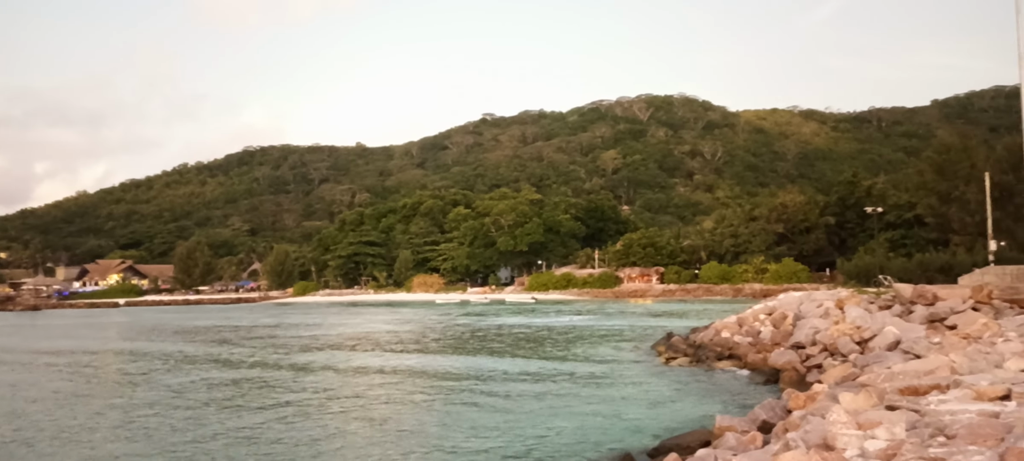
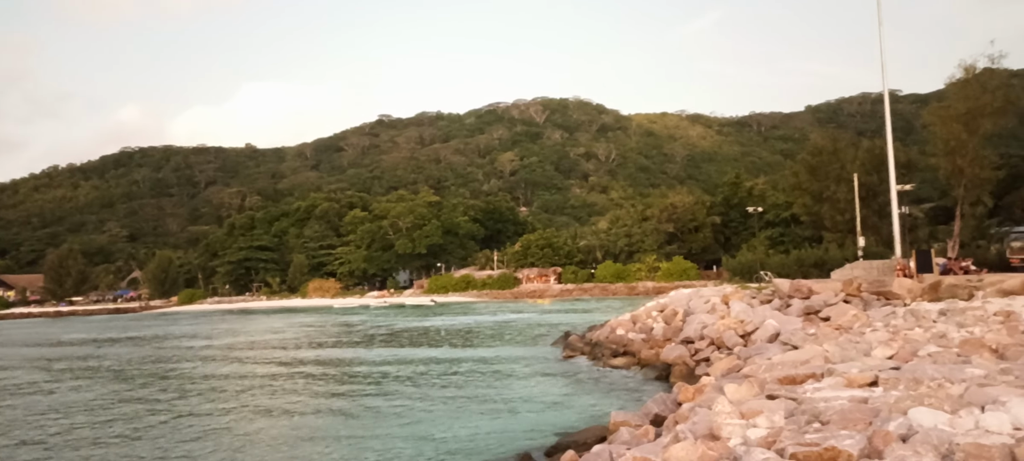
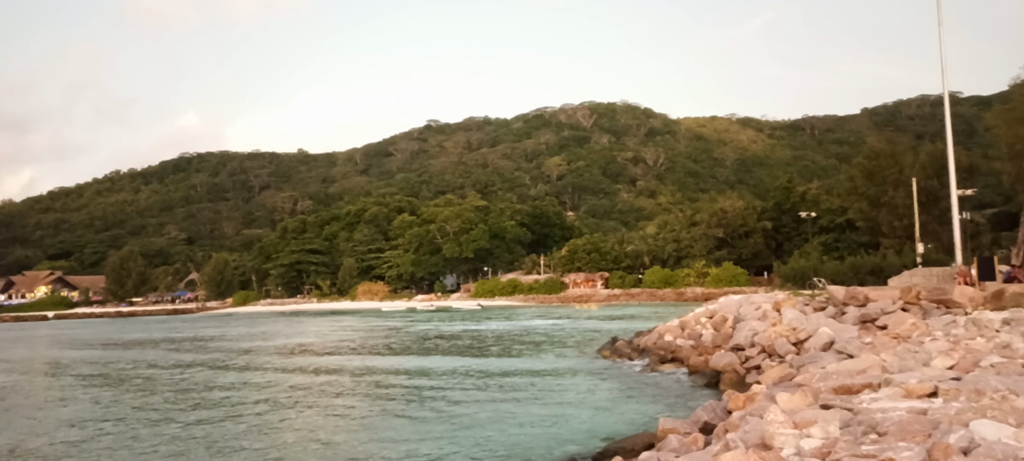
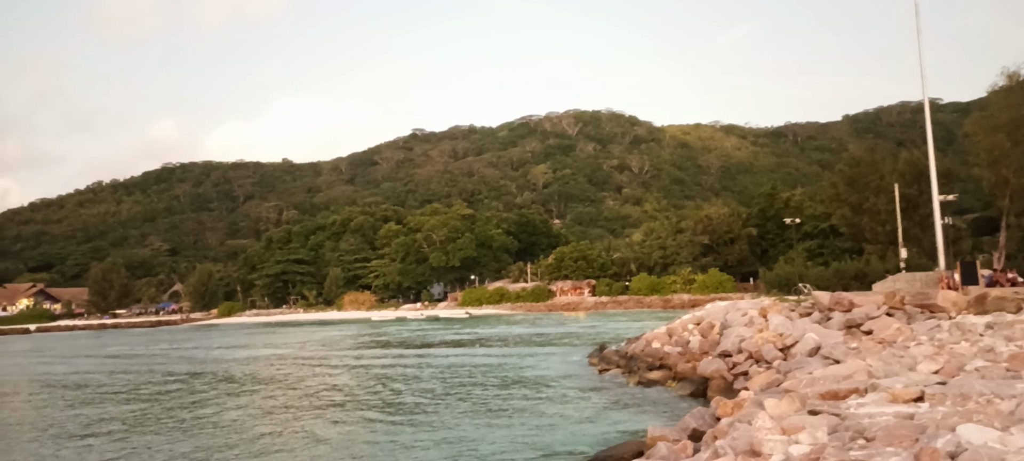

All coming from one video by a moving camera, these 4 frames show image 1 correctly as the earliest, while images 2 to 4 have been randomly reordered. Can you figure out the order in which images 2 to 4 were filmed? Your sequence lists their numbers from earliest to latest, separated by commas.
3, 2, 4
